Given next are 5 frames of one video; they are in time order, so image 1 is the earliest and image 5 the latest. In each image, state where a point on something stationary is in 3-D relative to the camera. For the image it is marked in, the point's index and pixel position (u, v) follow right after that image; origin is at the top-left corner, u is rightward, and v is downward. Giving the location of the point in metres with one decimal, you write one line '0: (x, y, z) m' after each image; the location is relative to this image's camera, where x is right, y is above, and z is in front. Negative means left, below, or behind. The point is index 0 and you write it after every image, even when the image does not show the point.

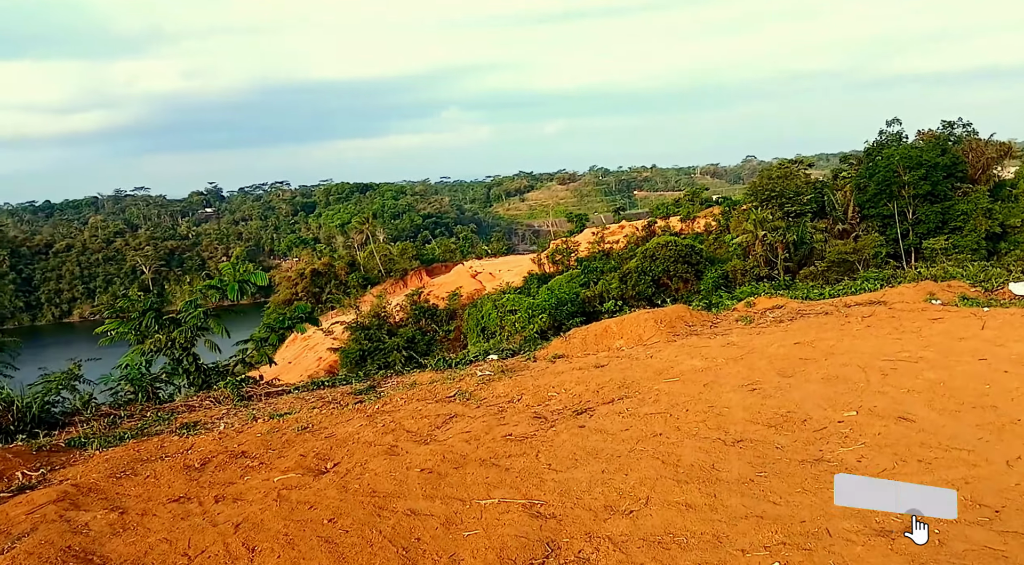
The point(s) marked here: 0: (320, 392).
0: (-2.1, -1.2, +9.9) m
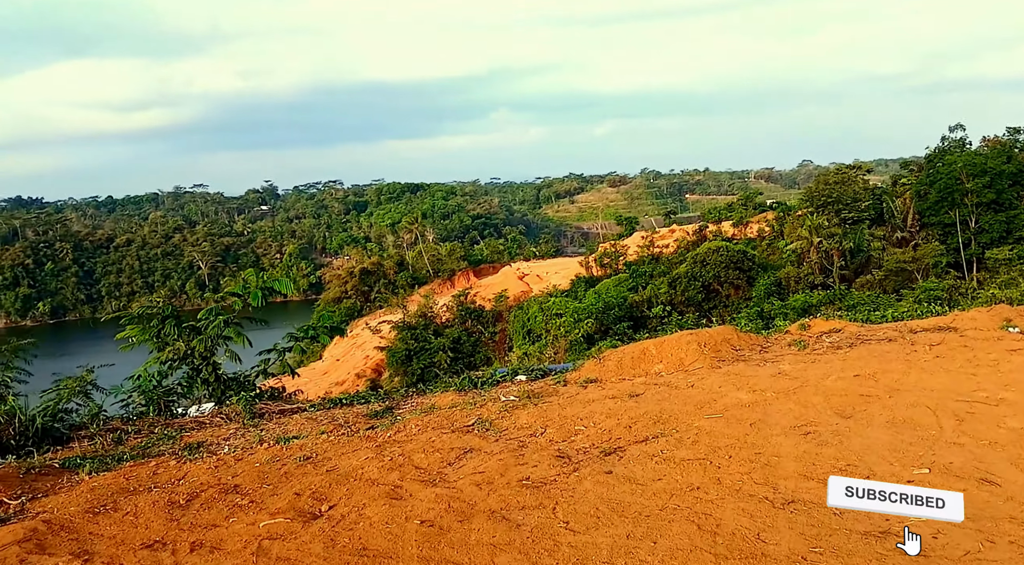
0: (-1.8, -1.3, +9.3) m
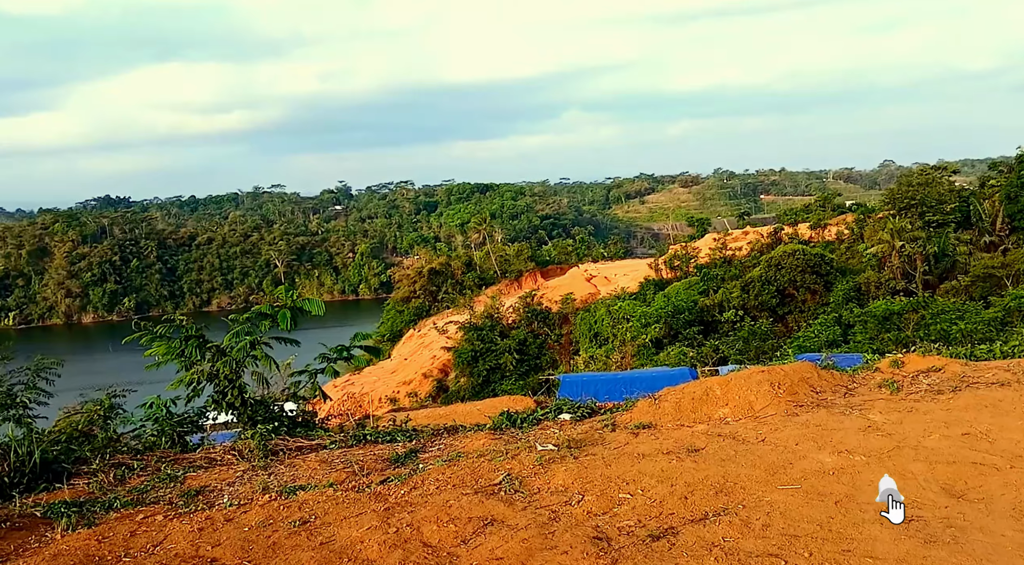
0: (-1.4, -1.5, +8.2) m
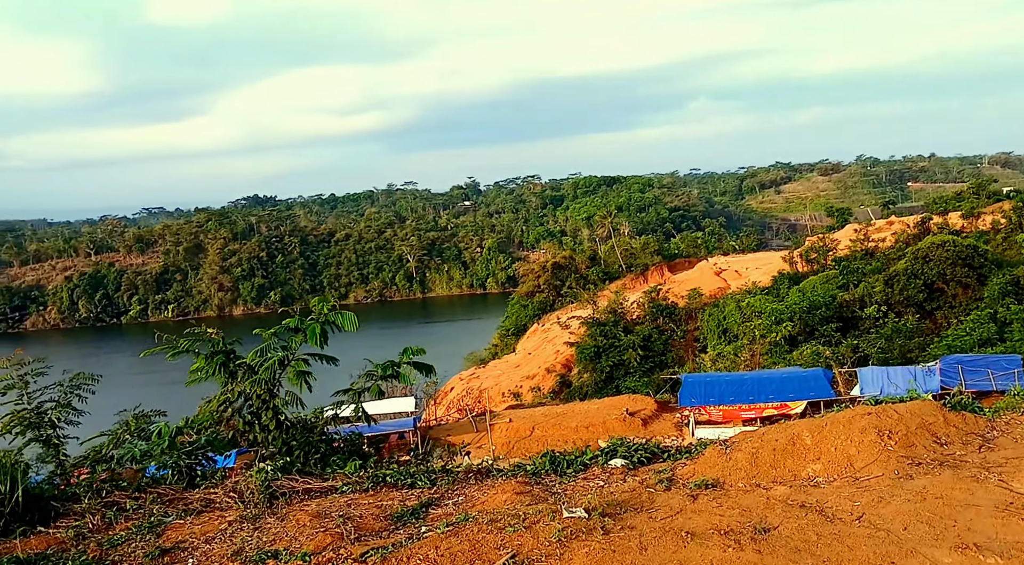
0: (-1.1, -1.6, +6.9) m
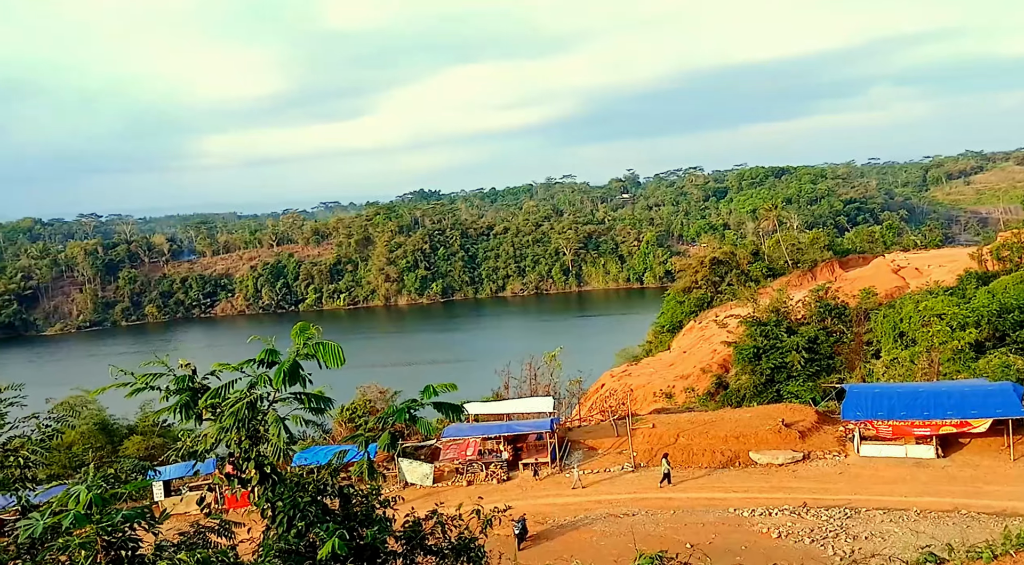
0: (-1.3, -1.8, +4.7) m
